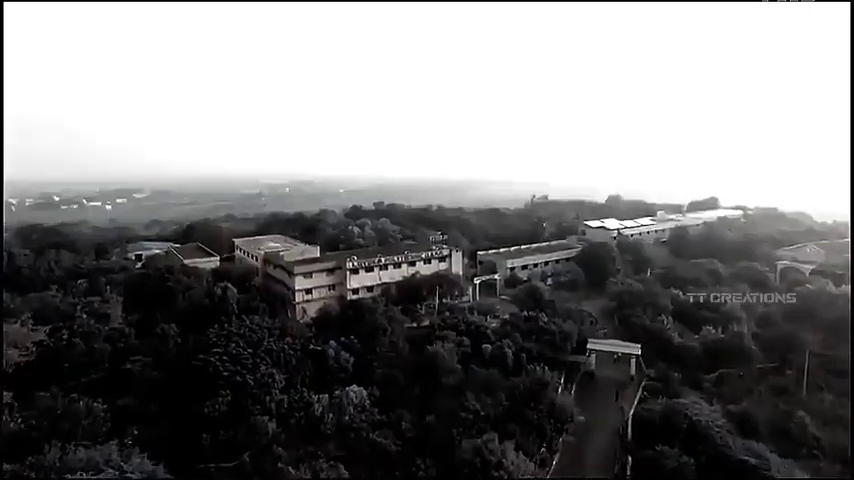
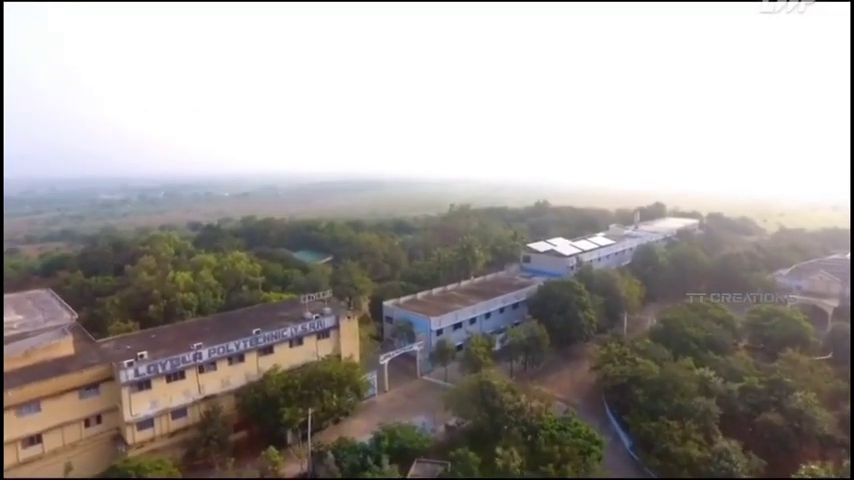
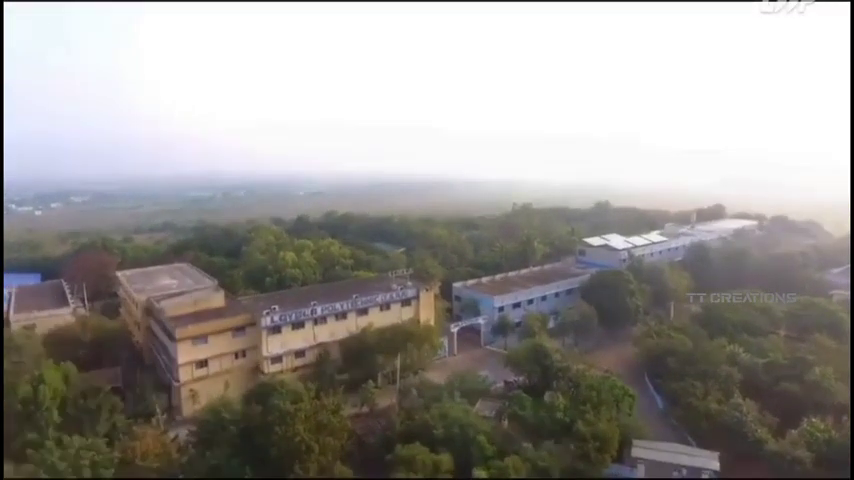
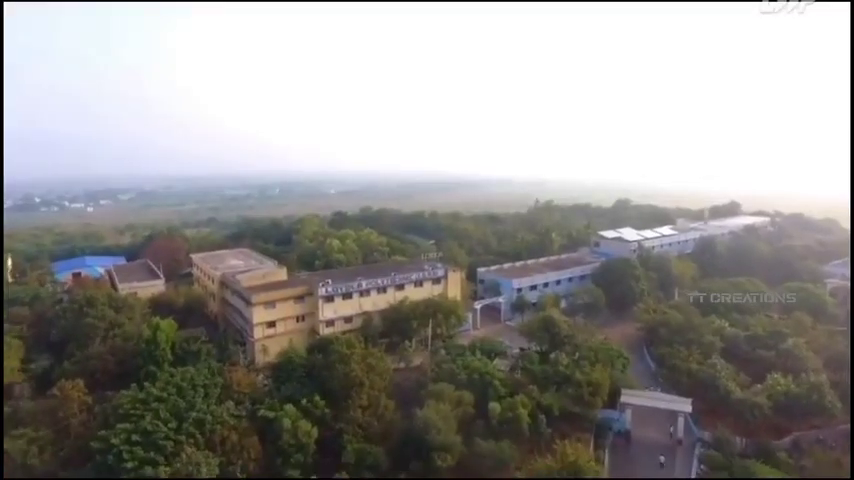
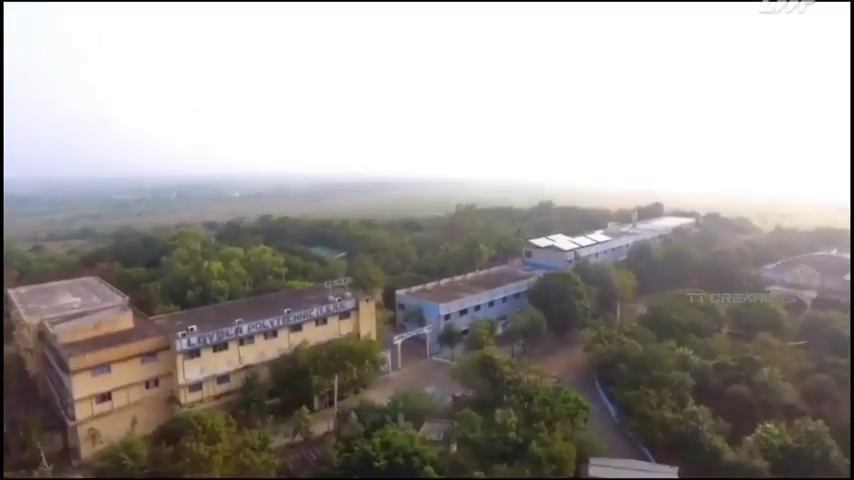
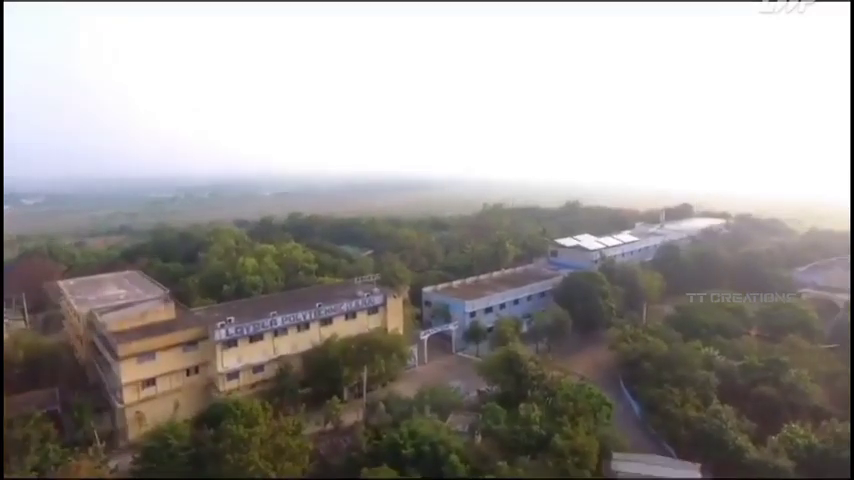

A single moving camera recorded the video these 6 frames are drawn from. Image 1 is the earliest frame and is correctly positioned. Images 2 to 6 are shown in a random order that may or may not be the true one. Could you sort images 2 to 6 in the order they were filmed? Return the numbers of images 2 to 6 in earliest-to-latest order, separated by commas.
4, 3, 6, 5, 2
